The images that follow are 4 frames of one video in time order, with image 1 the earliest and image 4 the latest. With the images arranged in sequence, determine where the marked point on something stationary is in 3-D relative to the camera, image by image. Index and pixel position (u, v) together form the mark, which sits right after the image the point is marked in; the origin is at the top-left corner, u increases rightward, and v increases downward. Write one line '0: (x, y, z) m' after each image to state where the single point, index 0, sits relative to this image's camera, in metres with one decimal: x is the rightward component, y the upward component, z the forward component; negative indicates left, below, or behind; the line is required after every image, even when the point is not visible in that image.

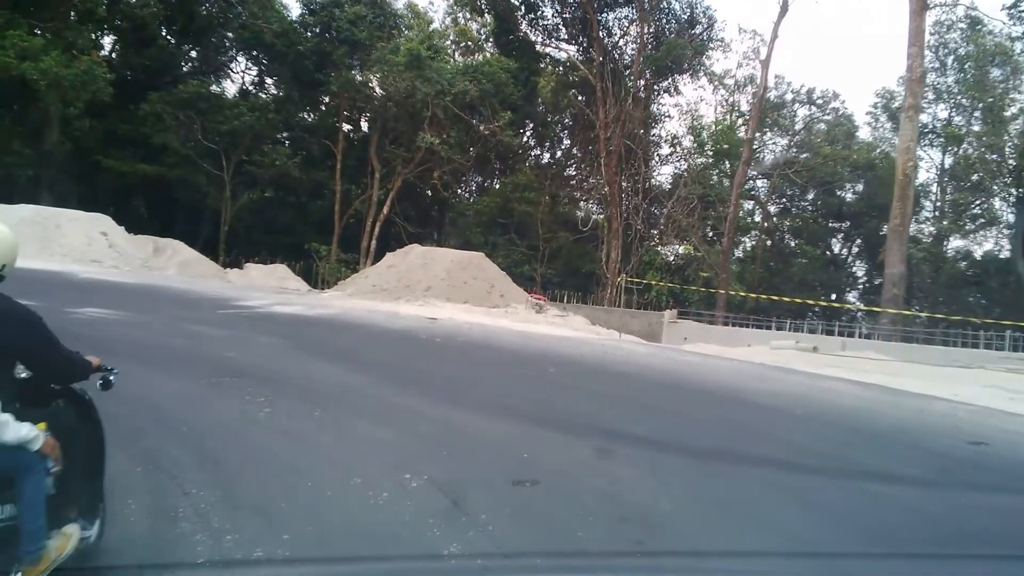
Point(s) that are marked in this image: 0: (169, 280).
0: (-6.6, +0.1, +18.5) m
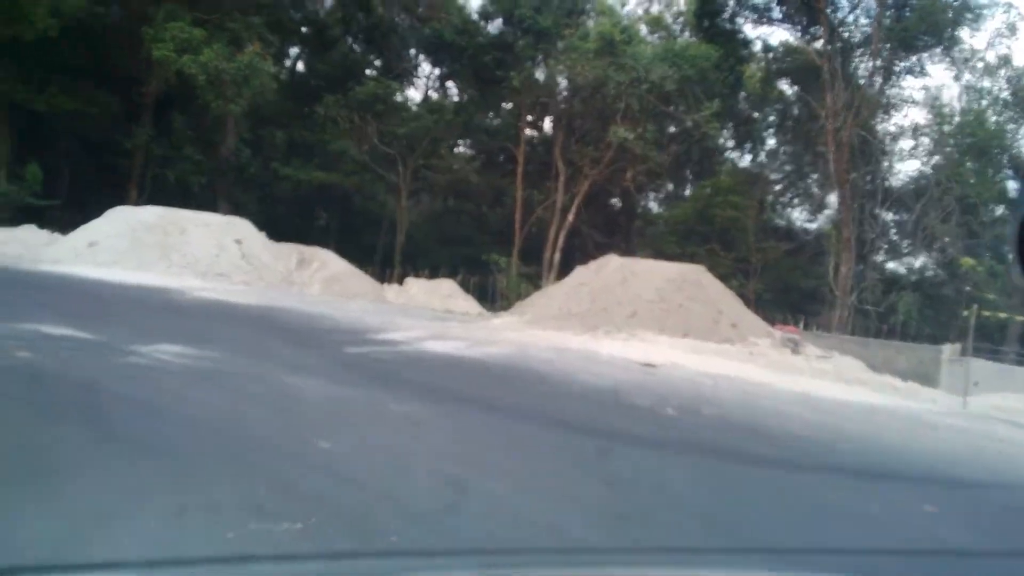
0: (-3.2, -0.2, +15.1) m
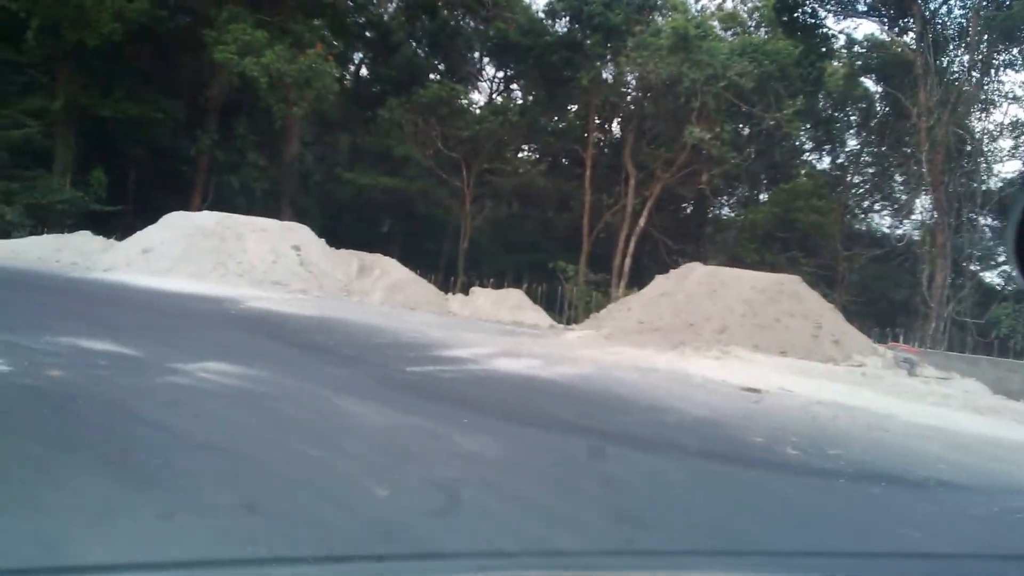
0: (-2.1, -0.3, +14.1) m
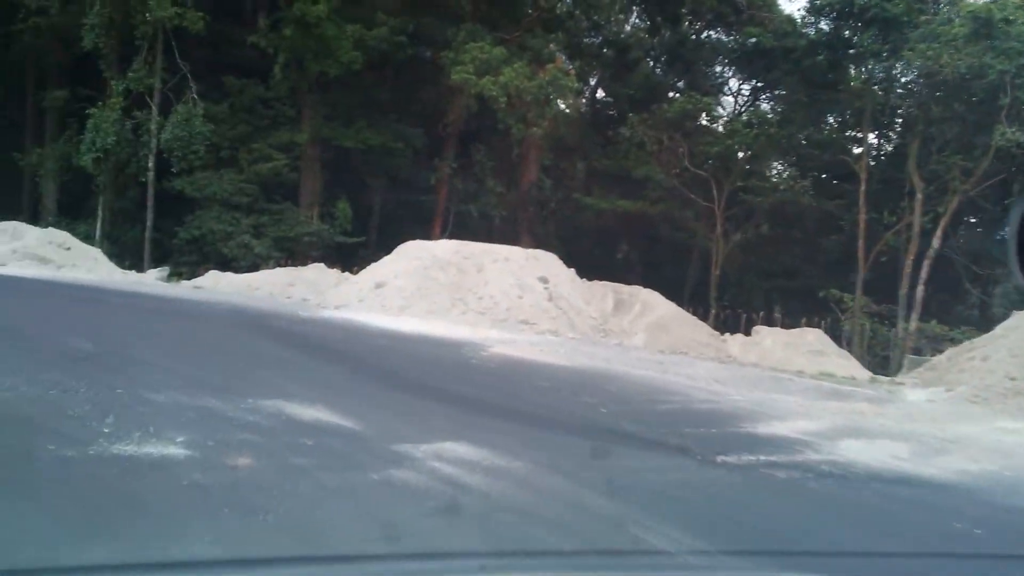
0: (+1.4, -0.8, +11.6) m
